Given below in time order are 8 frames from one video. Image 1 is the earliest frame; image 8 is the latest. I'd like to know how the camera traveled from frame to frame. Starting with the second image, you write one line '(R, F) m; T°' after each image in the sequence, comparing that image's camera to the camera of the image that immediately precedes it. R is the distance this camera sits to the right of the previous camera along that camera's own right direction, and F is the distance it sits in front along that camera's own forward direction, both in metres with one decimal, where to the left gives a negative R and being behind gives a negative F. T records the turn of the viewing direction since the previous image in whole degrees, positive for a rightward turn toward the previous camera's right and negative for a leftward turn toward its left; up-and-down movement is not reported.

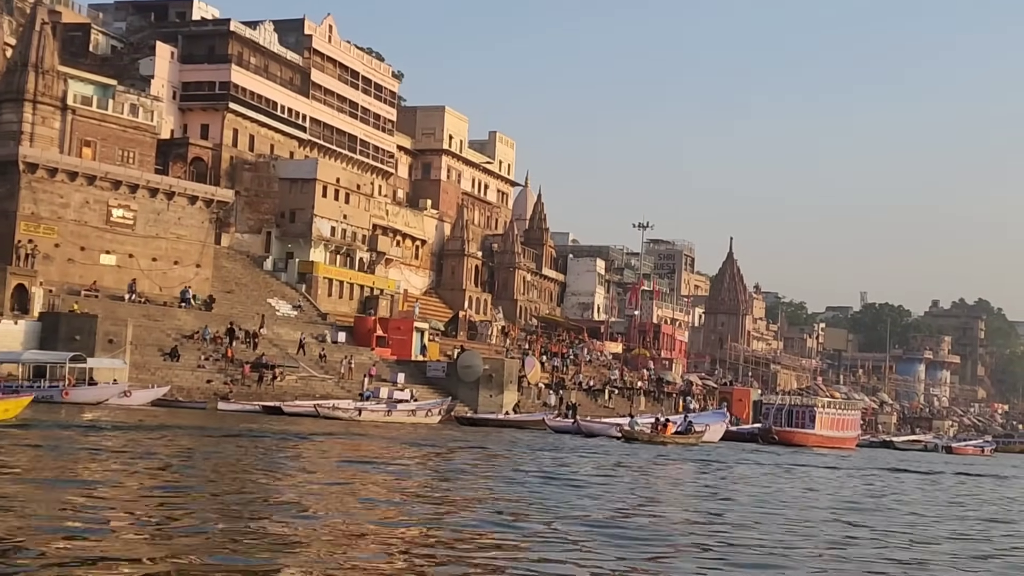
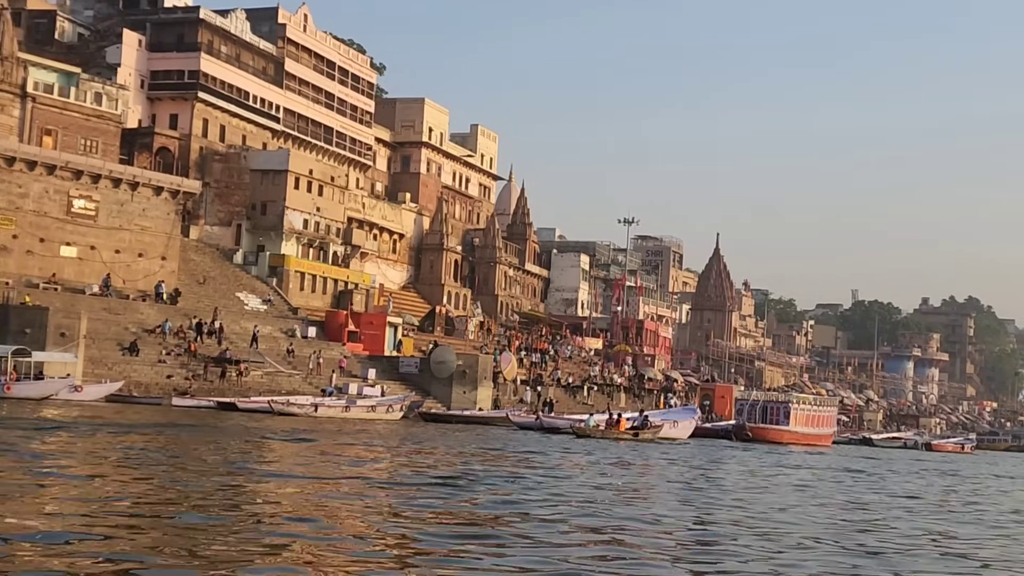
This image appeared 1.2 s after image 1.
(+0.7, +1.1) m; 0°
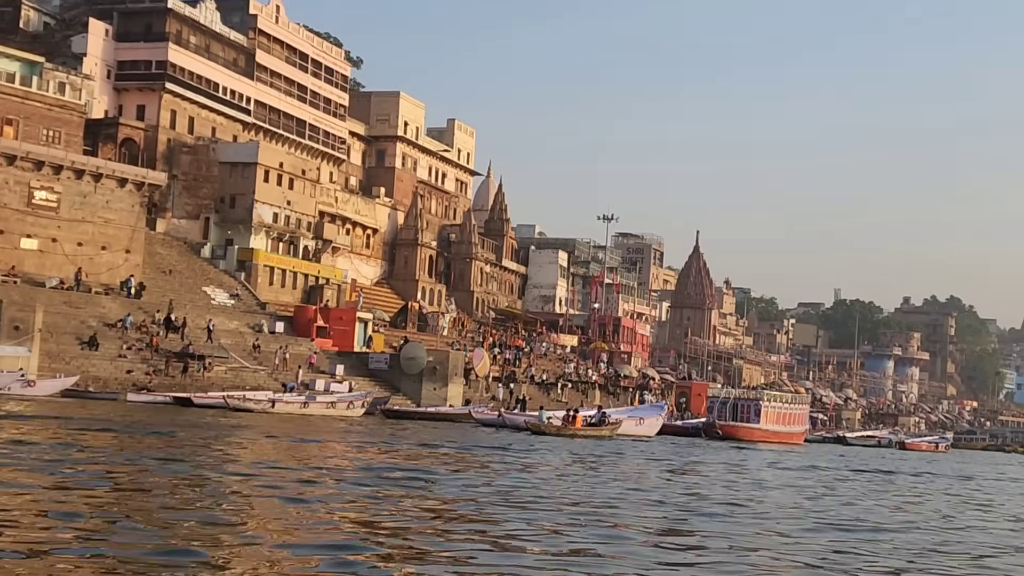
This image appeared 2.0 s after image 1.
(+0.5, +0.7) m; +1°
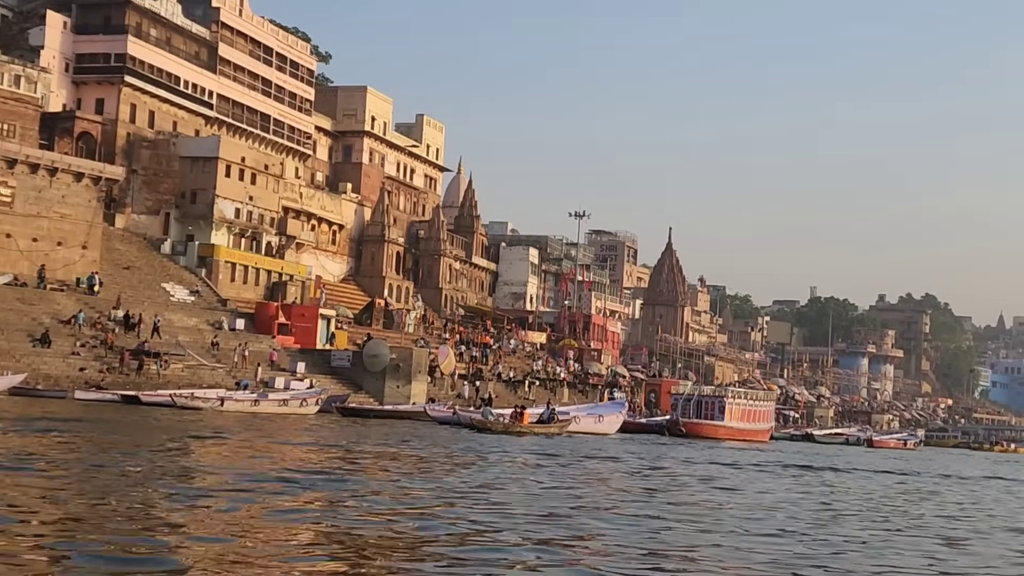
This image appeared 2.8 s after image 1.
(+0.5, +0.6) m; +1°
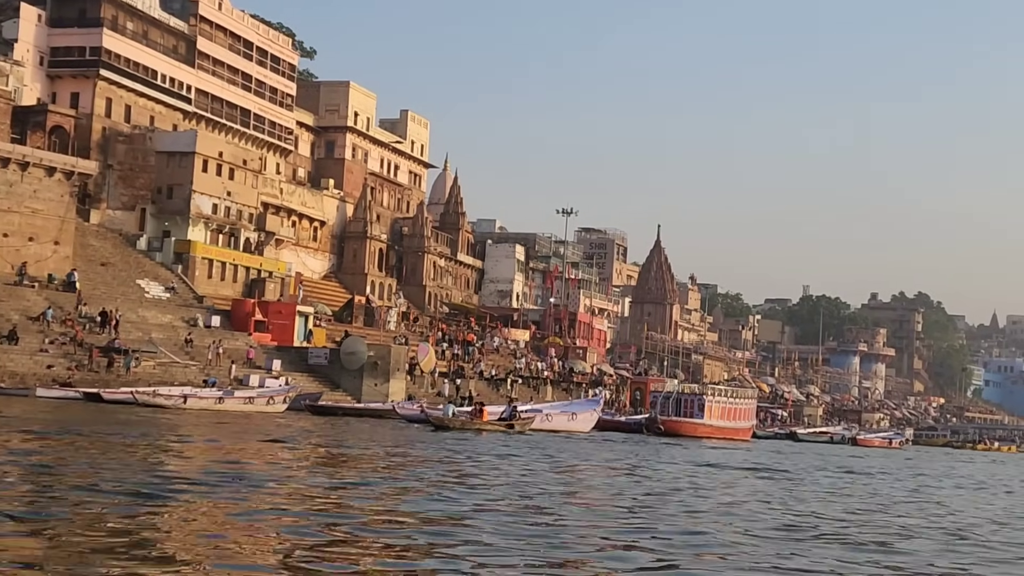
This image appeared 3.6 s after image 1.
(+0.5, +0.7) m; 0°
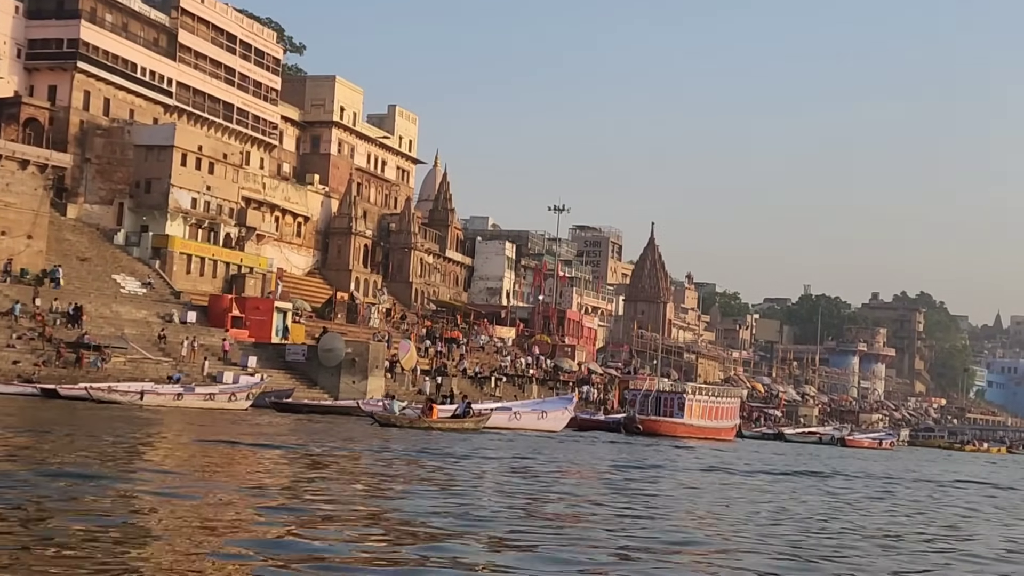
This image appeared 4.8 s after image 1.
(+0.8, +0.8) m; 0°
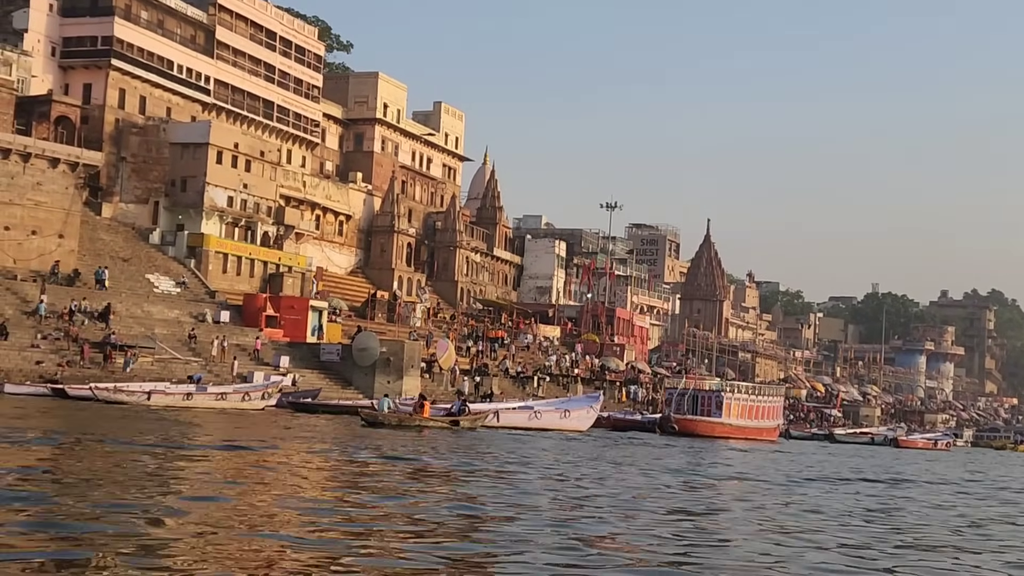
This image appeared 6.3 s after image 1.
(+1.0, +1.3) m; -3°
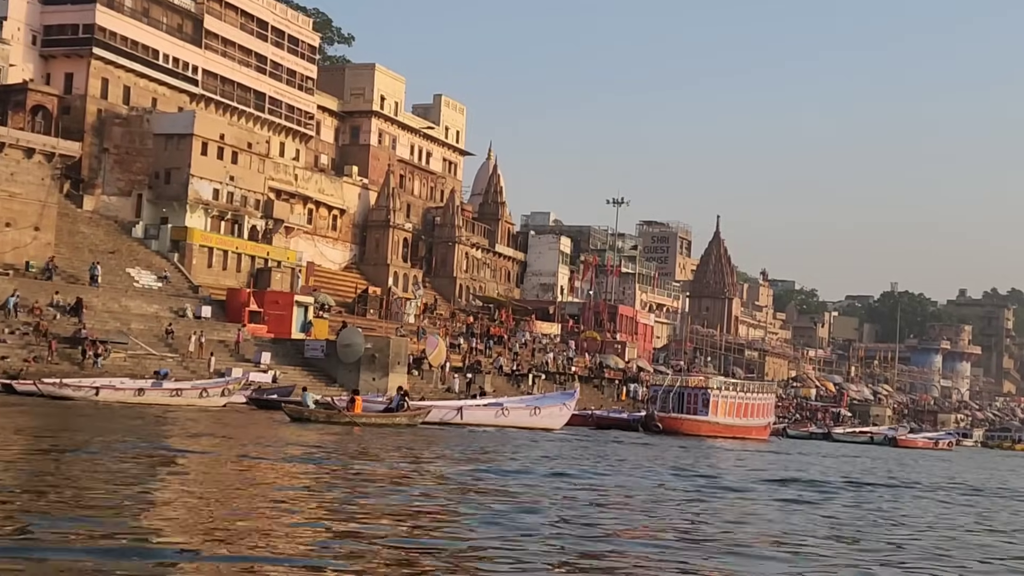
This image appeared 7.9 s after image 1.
(+1.0, +1.5) m; -1°
